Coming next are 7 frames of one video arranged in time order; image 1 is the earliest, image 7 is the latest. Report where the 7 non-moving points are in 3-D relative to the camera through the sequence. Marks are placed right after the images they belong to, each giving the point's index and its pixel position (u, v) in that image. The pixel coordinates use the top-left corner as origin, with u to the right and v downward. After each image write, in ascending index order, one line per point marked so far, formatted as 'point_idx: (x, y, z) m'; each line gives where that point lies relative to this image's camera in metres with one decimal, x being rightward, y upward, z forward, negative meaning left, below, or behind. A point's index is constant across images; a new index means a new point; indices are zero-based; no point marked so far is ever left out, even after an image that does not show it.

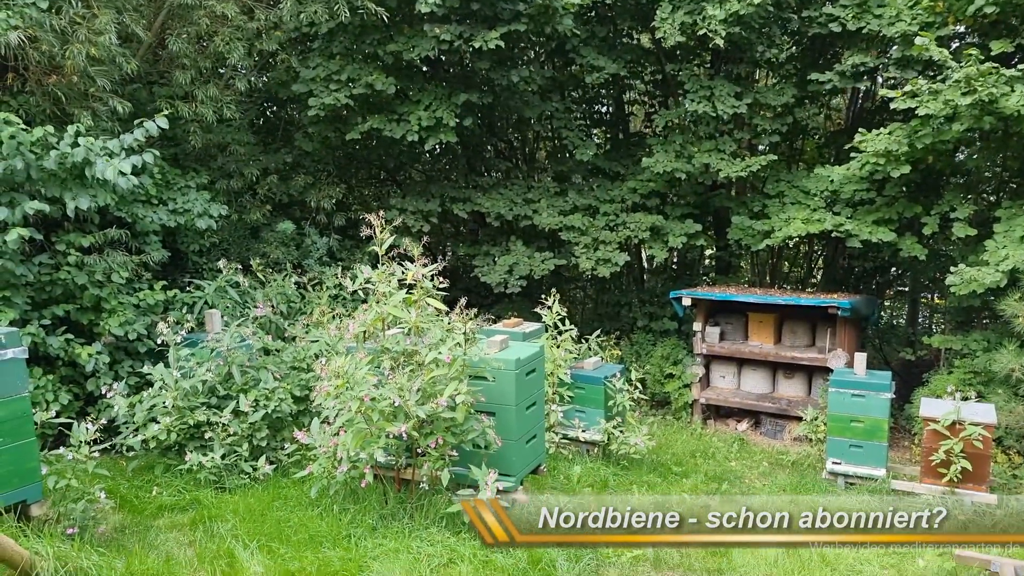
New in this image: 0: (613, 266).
0: (+1.3, +0.3, +8.6) m
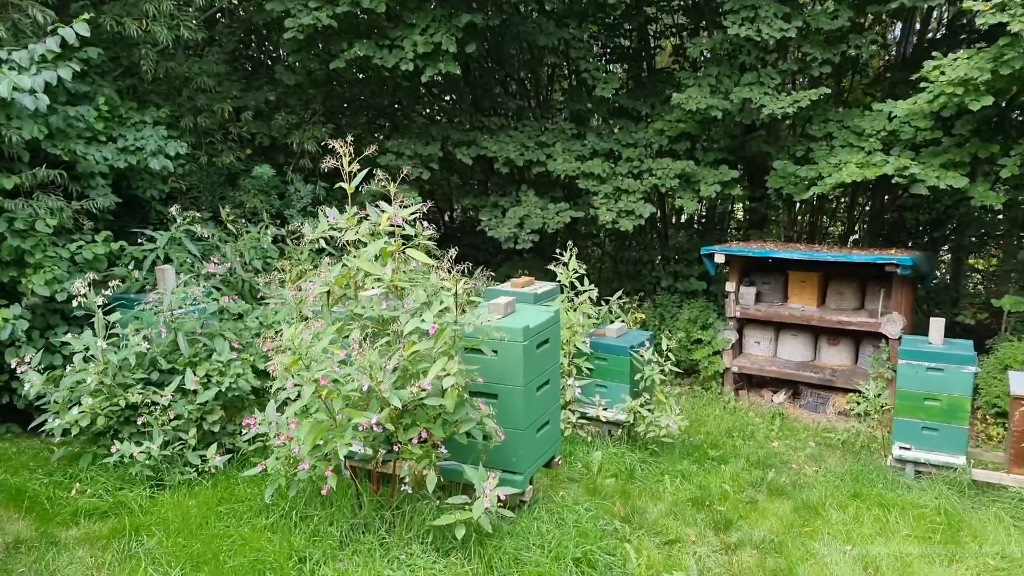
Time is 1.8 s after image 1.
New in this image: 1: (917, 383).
0: (+1.4, +0.8, +7.6) m
1: (+2.9, -0.7, +4.9) m
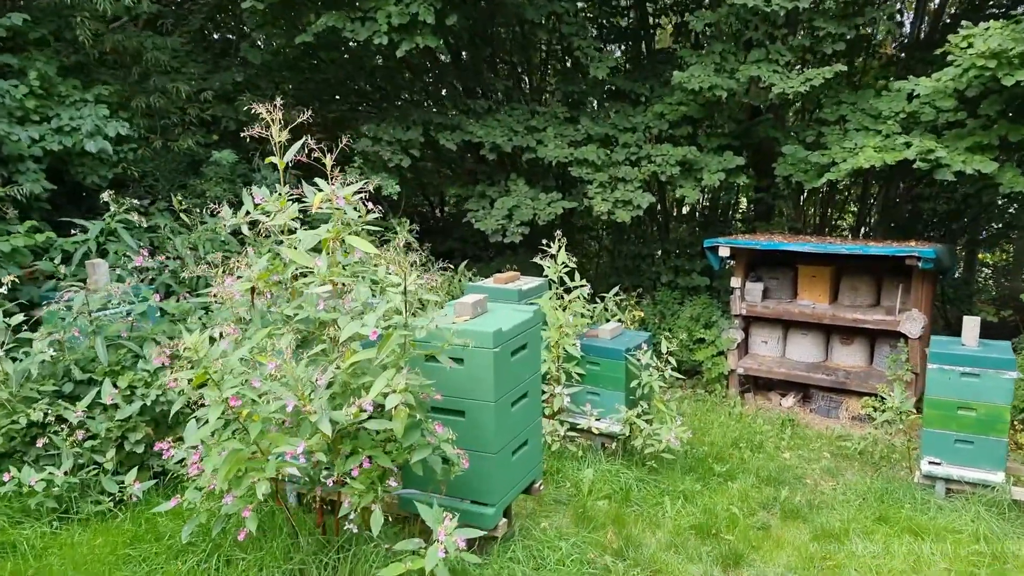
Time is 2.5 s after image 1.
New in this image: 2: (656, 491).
0: (+1.3, +0.8, +7.0) m
1: (+2.8, -0.7, +4.4) m
2: (+0.9, -1.3, +4.2) m
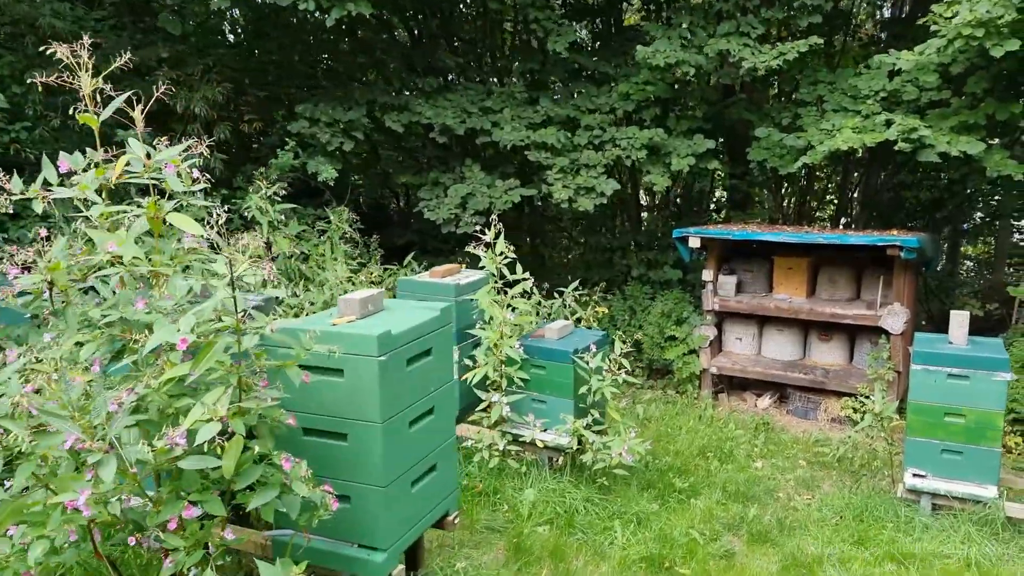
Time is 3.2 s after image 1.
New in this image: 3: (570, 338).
0: (+0.8, +0.9, +6.5) m
1: (+2.4, -0.6, +3.9) m
2: (+0.5, -1.2, +3.7) m
3: (+0.3, -0.3, +4.2) m
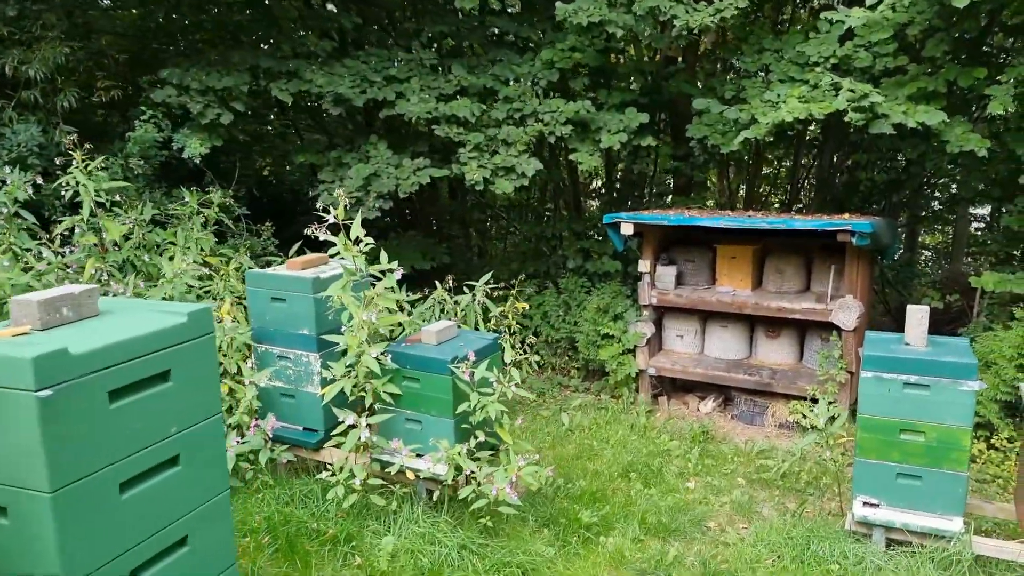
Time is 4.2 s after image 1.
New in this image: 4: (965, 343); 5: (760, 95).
0: (0.0, +0.9, +5.7) m
1: (+1.8, -0.6, +3.2) m
2: (-0.1, -1.2, +3.0) m
3: (-0.3, -0.3, +3.4) m
4: (+2.1, -0.3, +3.3) m
5: (+2.1, +1.6, +5.7) m
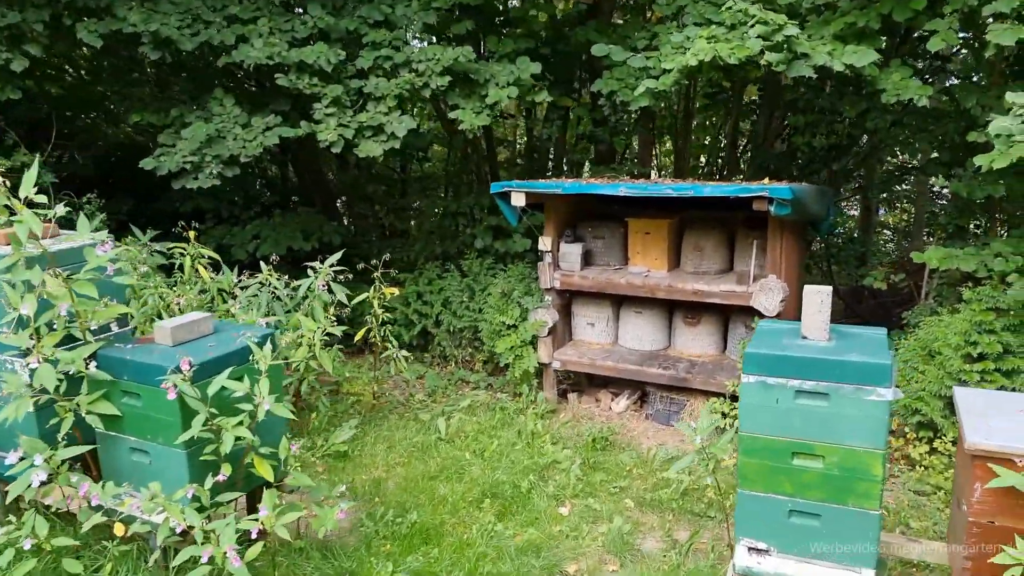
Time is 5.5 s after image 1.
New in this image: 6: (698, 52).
0: (-0.9, +1.0, +4.8) m
1: (+0.9, -0.5, +2.4) m
2: (-0.9, -1.1, +2.1) m
3: (-1.1, -0.2, +2.5) m
4: (+1.3, -0.2, +2.4) m
5: (+1.1, +1.7, +4.8) m
6: (+1.2, +1.4, +4.2) m
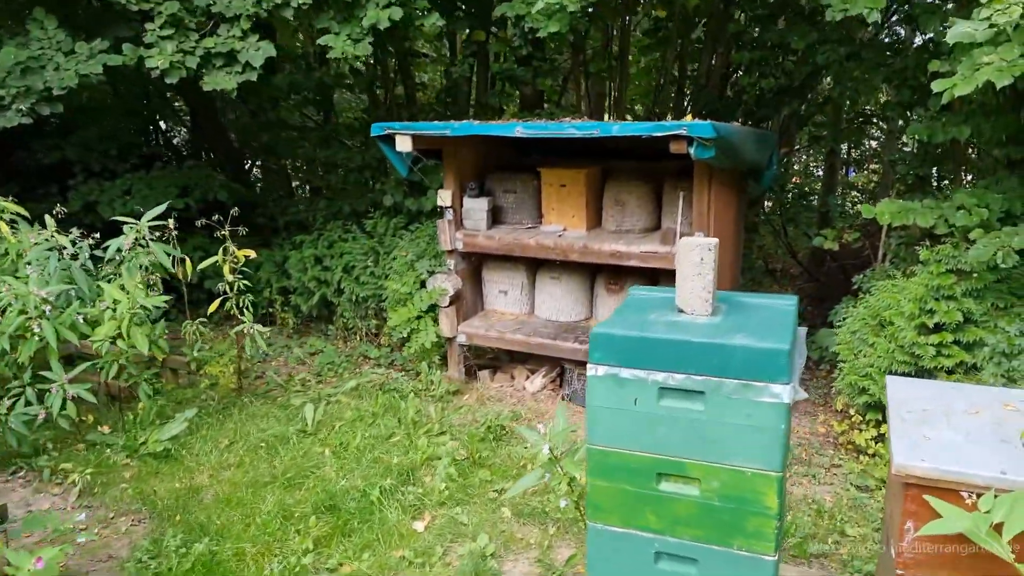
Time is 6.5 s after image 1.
0: (-1.6, +1.3, +3.9) m
1: (+0.3, -0.4, +1.7) m
2: (-1.5, -1.0, +1.3) m
3: (-1.8, -0.1, +1.7) m
4: (+0.7, 0.0, +1.7) m
5: (+0.4, +2.0, +4.0) m
6: (+0.5, +1.6, +3.4) m
